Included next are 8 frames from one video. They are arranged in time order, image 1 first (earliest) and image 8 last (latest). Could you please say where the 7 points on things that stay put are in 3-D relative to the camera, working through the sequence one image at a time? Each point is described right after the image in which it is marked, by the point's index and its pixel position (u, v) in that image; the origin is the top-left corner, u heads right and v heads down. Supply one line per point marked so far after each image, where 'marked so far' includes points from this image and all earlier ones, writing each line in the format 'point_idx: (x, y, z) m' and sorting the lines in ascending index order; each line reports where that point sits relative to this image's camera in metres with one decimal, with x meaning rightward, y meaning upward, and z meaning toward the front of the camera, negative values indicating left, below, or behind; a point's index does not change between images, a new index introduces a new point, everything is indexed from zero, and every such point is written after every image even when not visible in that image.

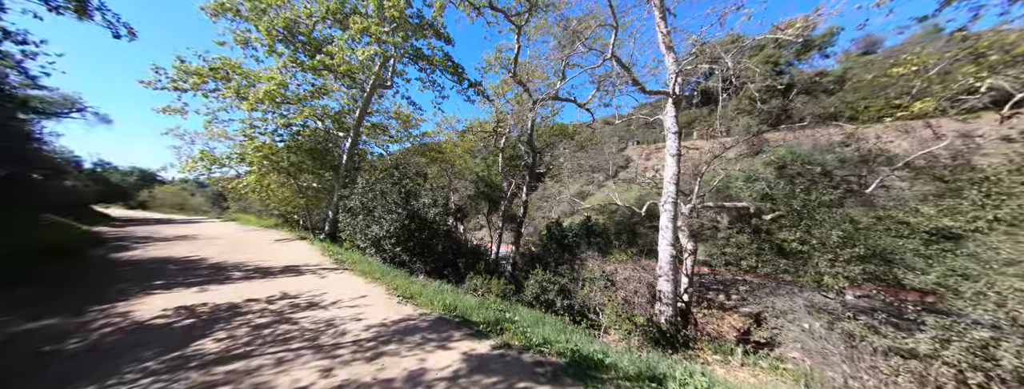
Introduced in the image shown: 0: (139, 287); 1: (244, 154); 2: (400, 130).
0: (-7.6, -1.9, +5.0) m
1: (-14.0, +2.2, +13.1) m
2: (-8.8, +5.0, +19.8) m
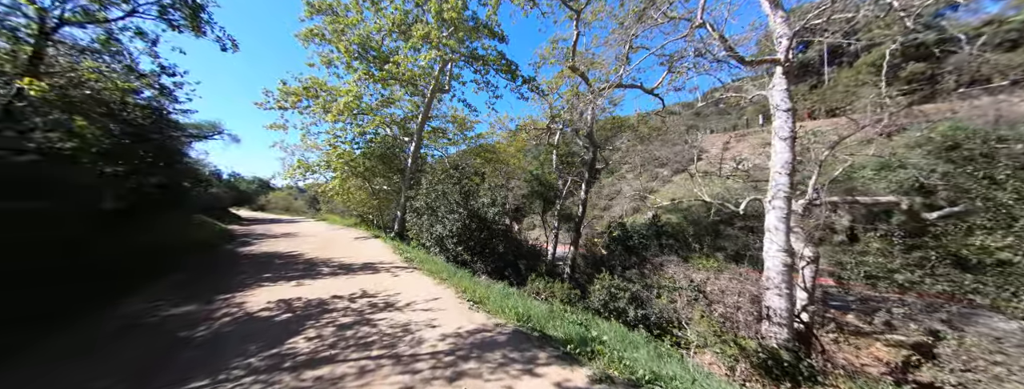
0: (-6.0, -2.0, +5.8) m
1: (-10.9, +2.0, +15.0) m
2: (-4.5, +4.9, +20.5) m
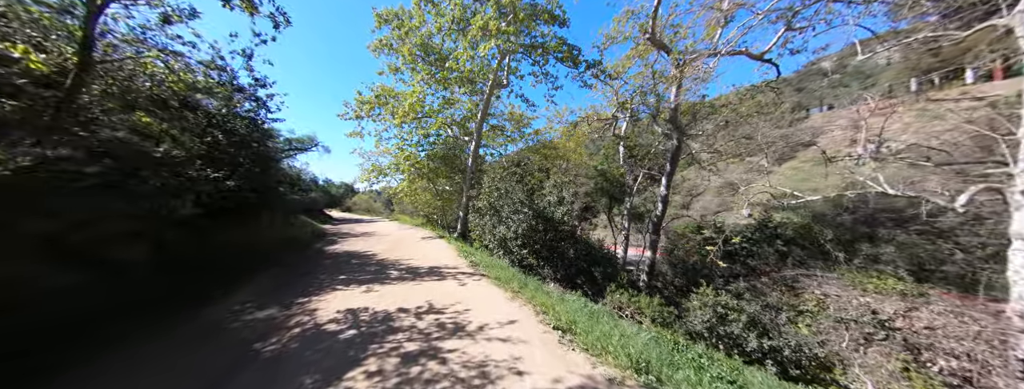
0: (-4.2, -2.0, +5.8) m
1: (-7.1, +1.9, +15.8) m
2: (+0.3, +5.0, +19.8) m
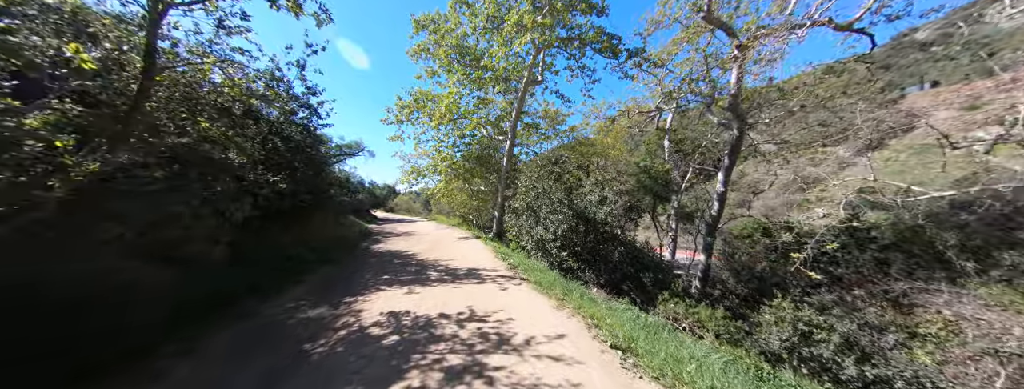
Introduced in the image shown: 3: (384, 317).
0: (-3.3, -2.1, +5.9) m
1: (-4.9, +1.9, +16.2) m
2: (+2.9, +5.1, +19.2) m
3: (-2.1, -2.0, +4.1) m
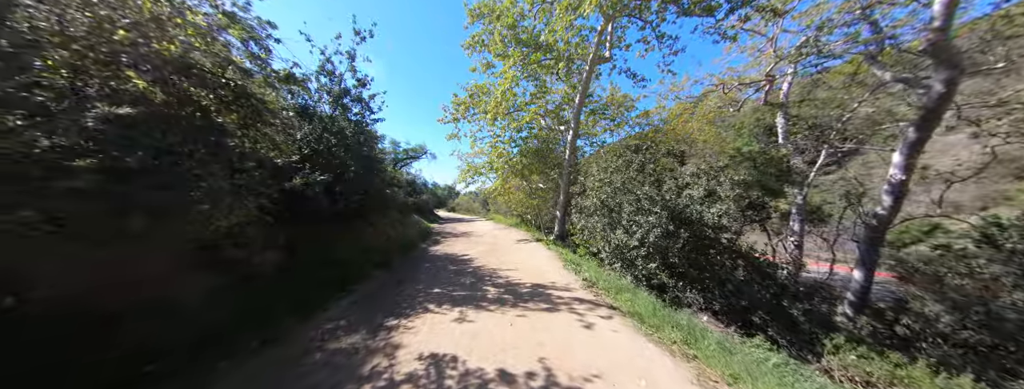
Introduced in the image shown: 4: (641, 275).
0: (-1.8, -2.0, +4.9) m
1: (-1.2, +1.9, +15.3) m
2: (+7.0, +5.3, +16.6) m
3: (-1.0, -1.9, +2.9) m
4: (+3.7, -2.3, +7.3) m
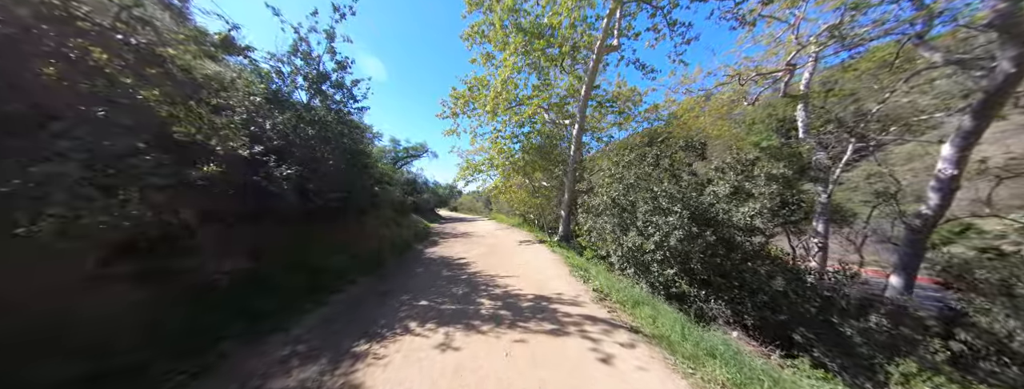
0: (-1.8, -2.0, +4.1) m
1: (-1.1, +2.0, +14.5) m
2: (+7.1, +5.4, +15.7) m
3: (-1.1, -1.9, +2.1) m
4: (+3.7, -2.2, +6.4) m
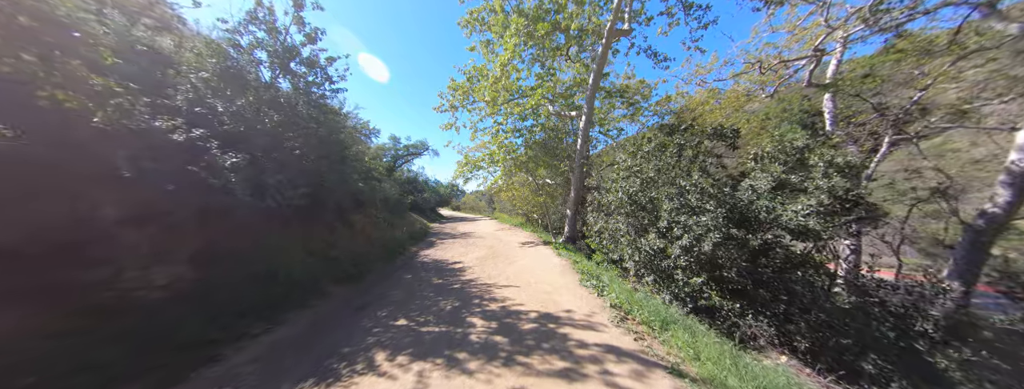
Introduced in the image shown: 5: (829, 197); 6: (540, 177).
0: (-1.8, -1.9, +3.2) m
1: (-1.0, +2.1, +13.6) m
2: (+7.3, +5.5, +14.6) m
3: (-1.1, -1.8, +1.2) m
4: (+3.7, -2.1, +5.4) m
5: (+5.7, -0.1, +4.6) m
6: (+1.6, +1.1, +14.9) m
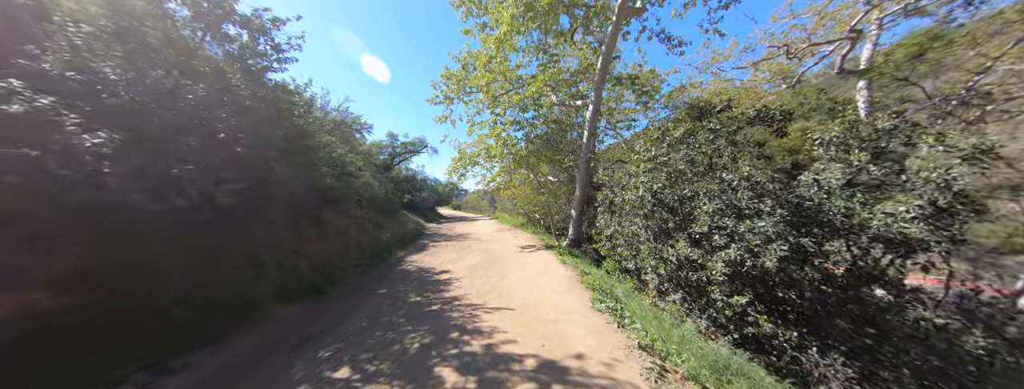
0: (-2.0, -1.9, +2.1) m
1: (-1.0, +2.2, +12.4) m
2: (+7.2, +5.6, +13.3) m
3: (-1.3, -1.8, 0.0) m
4: (+3.6, -2.1, +4.2) m
5: (+5.5, 0.0, +3.3) m
6: (+1.6, +1.2, +13.7) m
